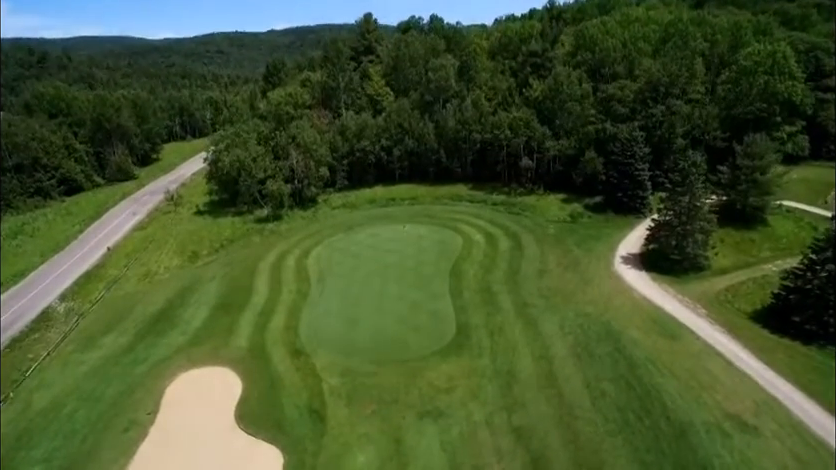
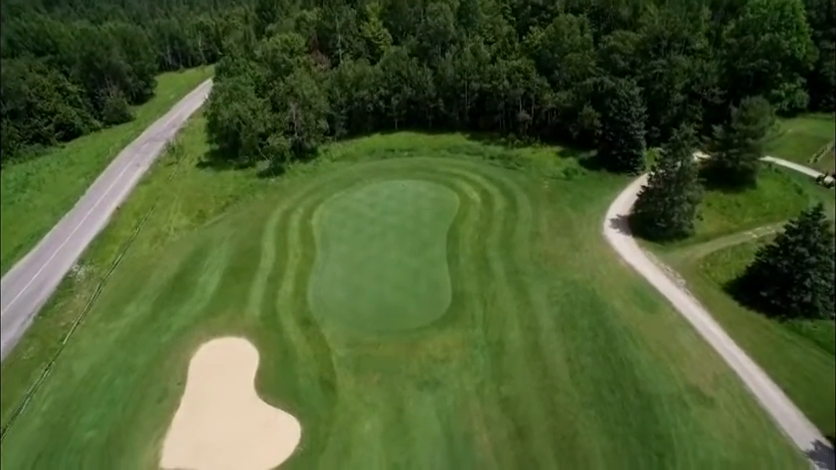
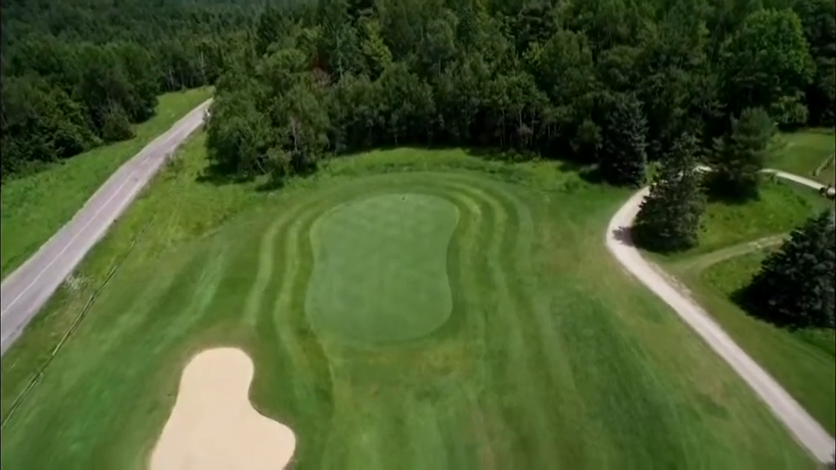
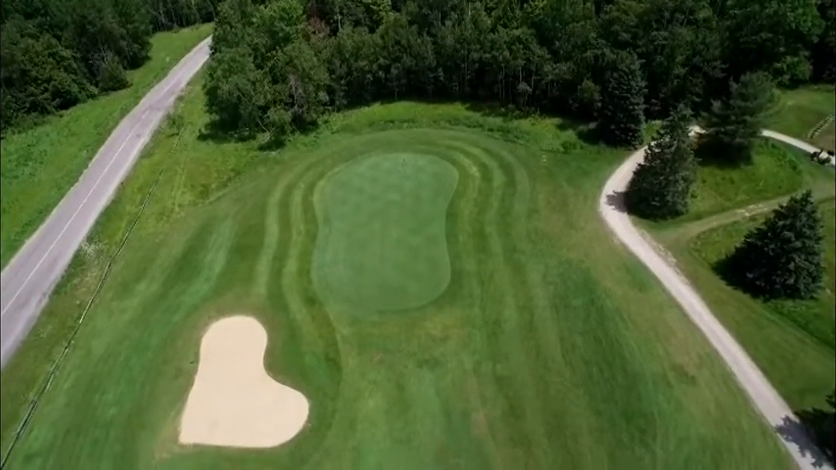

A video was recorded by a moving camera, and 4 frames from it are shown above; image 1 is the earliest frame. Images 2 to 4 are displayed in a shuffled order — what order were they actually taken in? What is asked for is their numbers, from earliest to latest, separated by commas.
3, 2, 4
